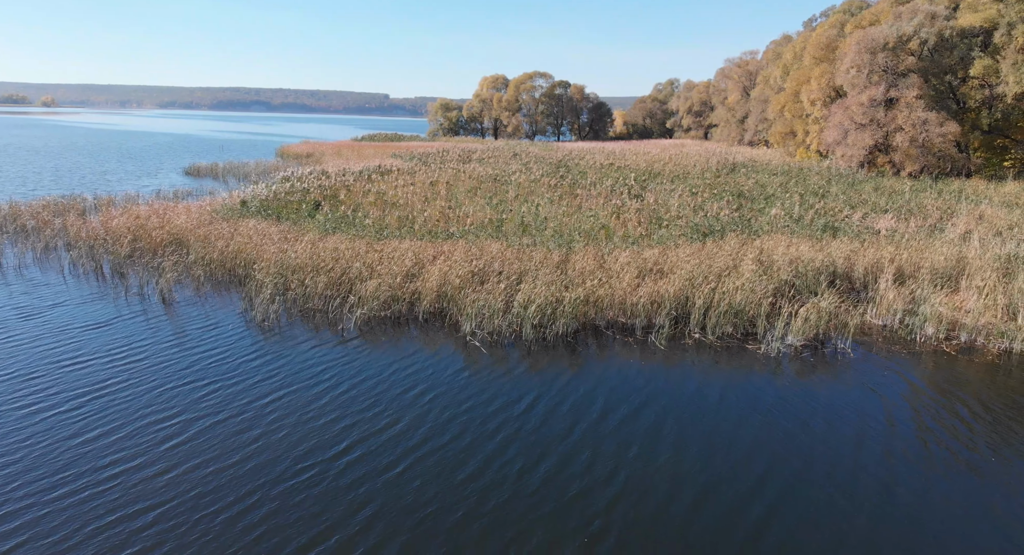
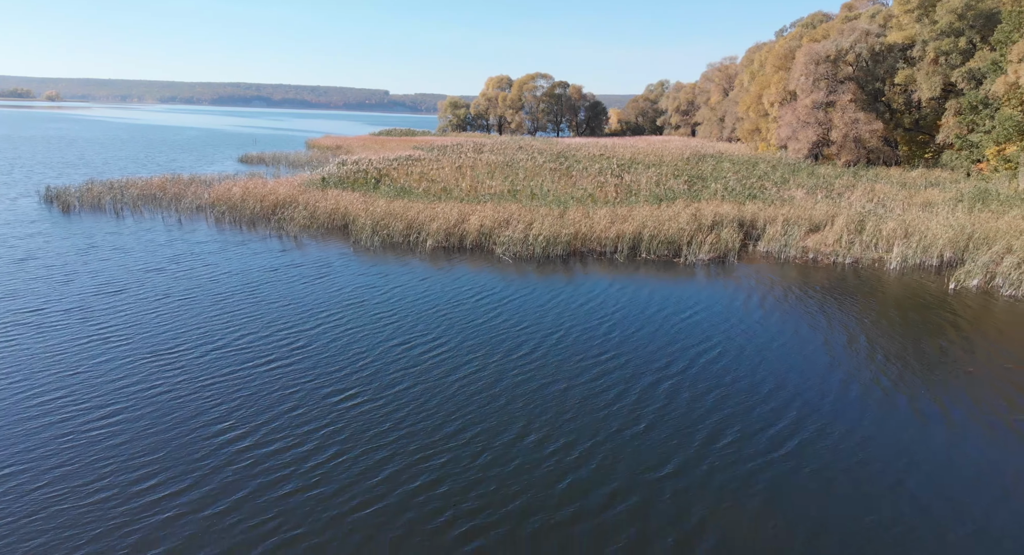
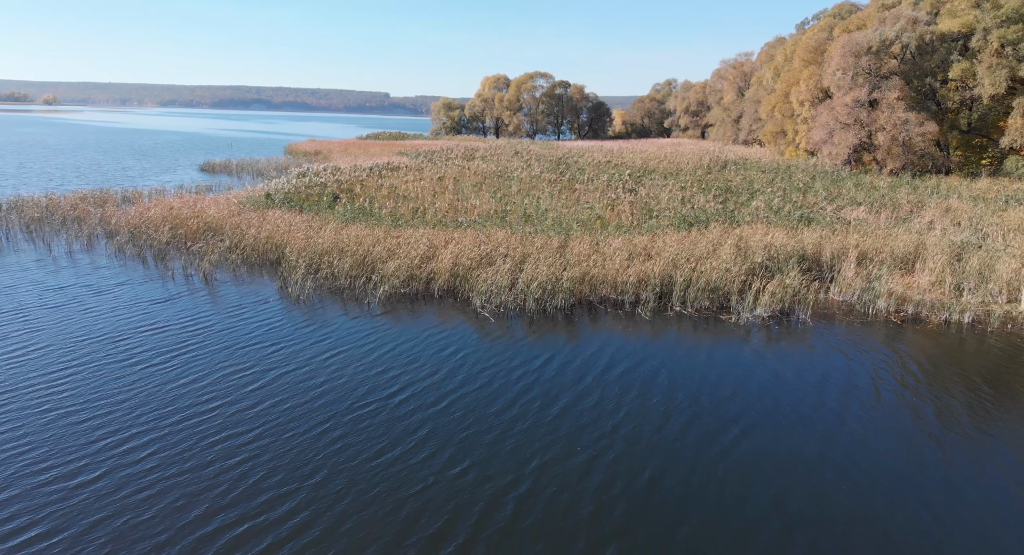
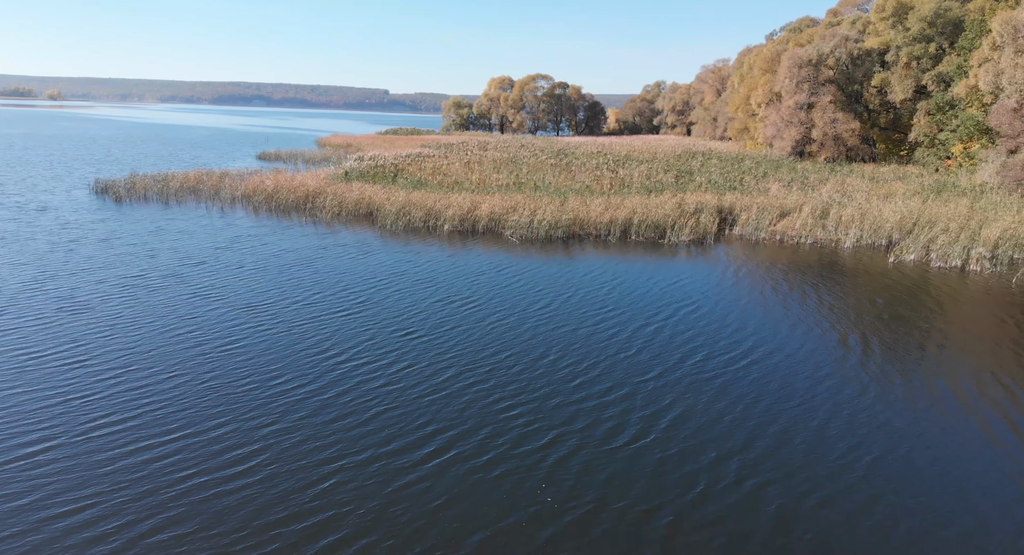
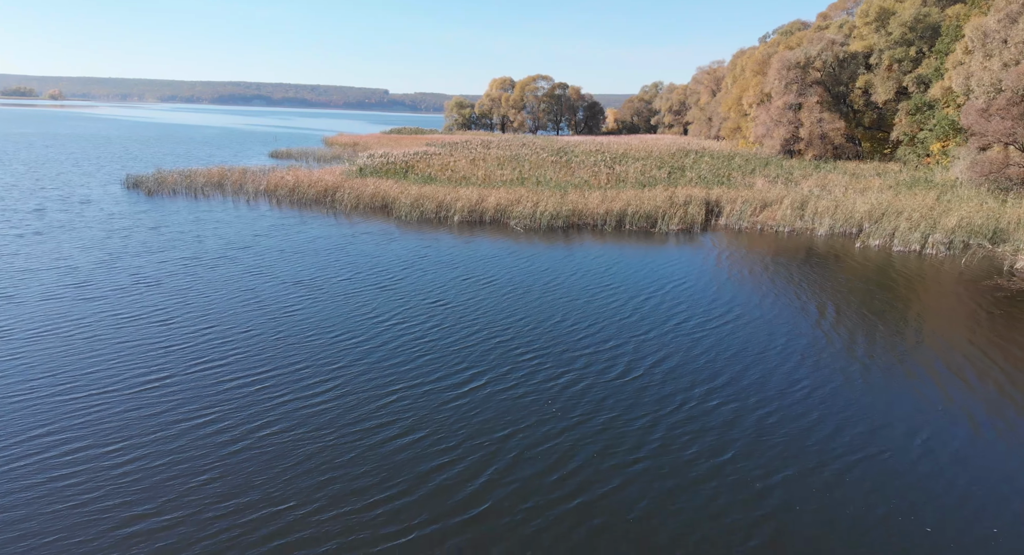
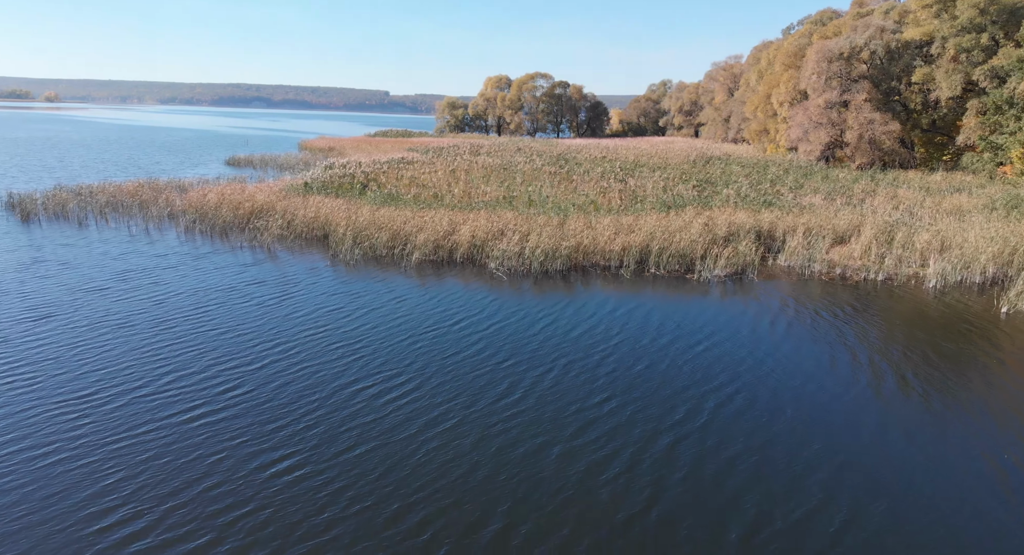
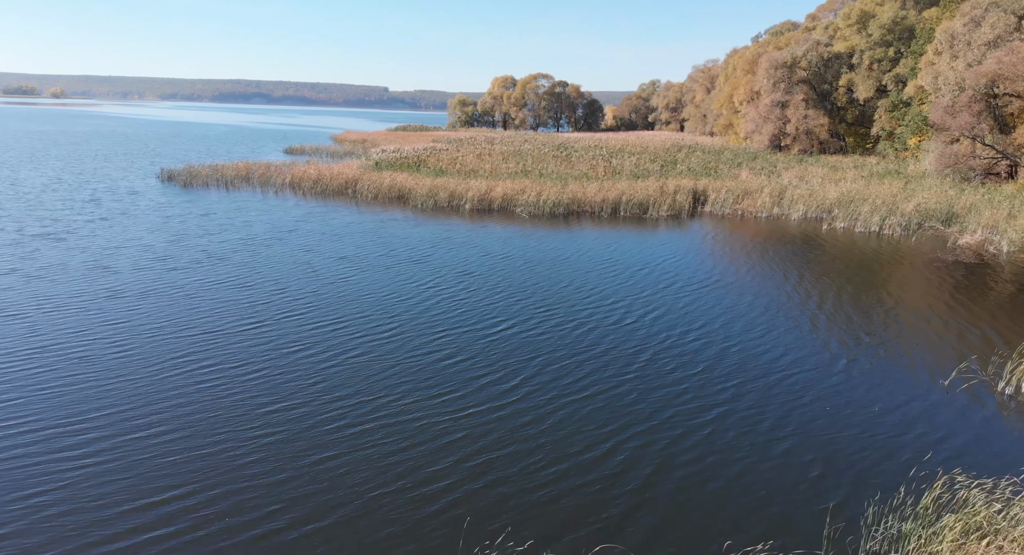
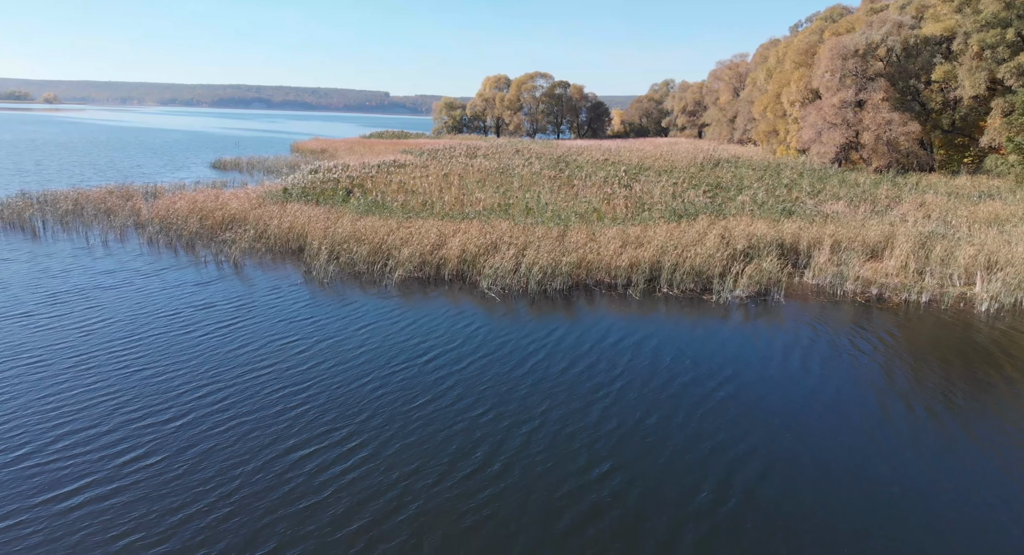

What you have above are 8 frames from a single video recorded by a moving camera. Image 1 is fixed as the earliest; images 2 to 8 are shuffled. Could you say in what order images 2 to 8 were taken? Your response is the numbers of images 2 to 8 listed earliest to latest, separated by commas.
3, 8, 6, 2, 4, 5, 7
